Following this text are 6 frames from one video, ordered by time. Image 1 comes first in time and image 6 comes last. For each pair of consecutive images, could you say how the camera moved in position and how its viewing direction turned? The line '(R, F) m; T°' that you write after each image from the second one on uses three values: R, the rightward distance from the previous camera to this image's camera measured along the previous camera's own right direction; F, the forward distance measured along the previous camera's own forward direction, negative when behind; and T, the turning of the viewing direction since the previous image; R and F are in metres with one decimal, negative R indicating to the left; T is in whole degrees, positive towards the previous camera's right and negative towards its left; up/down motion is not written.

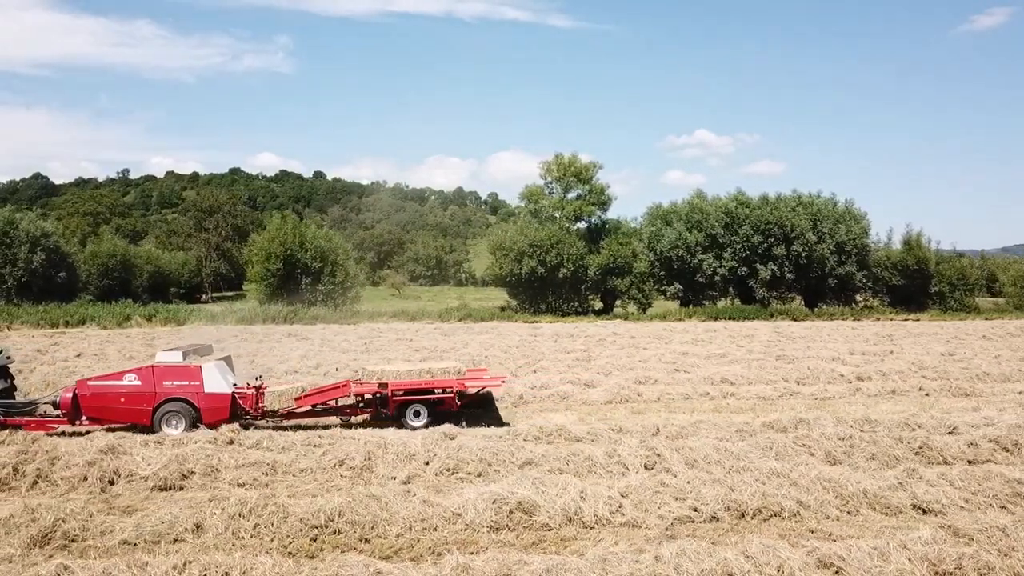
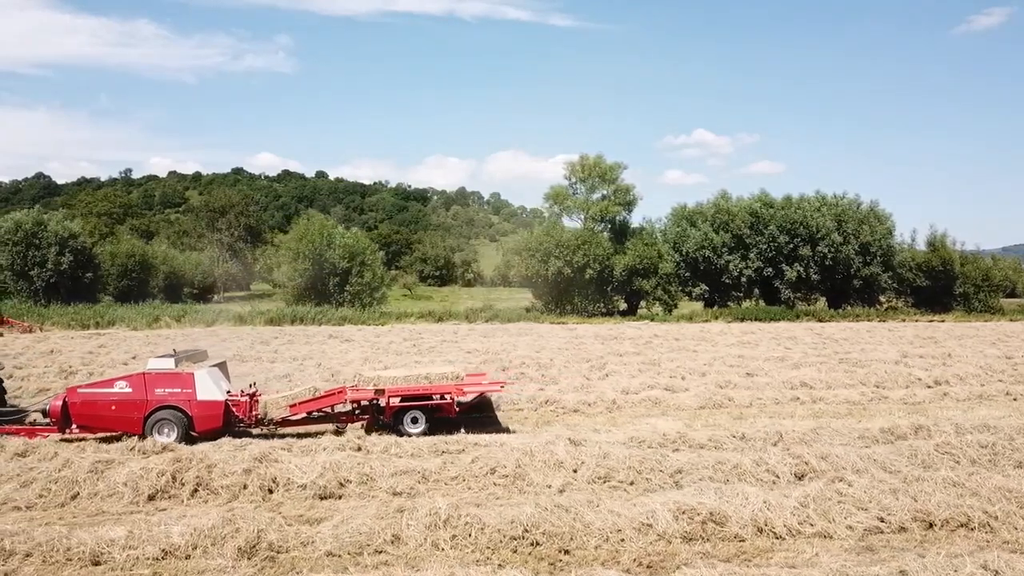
(-1.8, 0.0) m; 0°
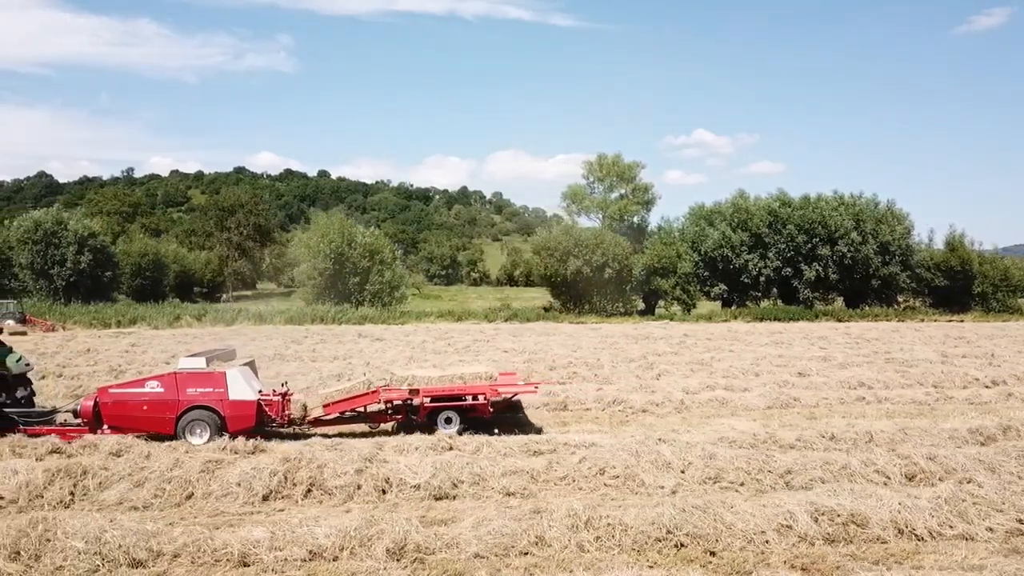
(-1.3, +0.1) m; 0°
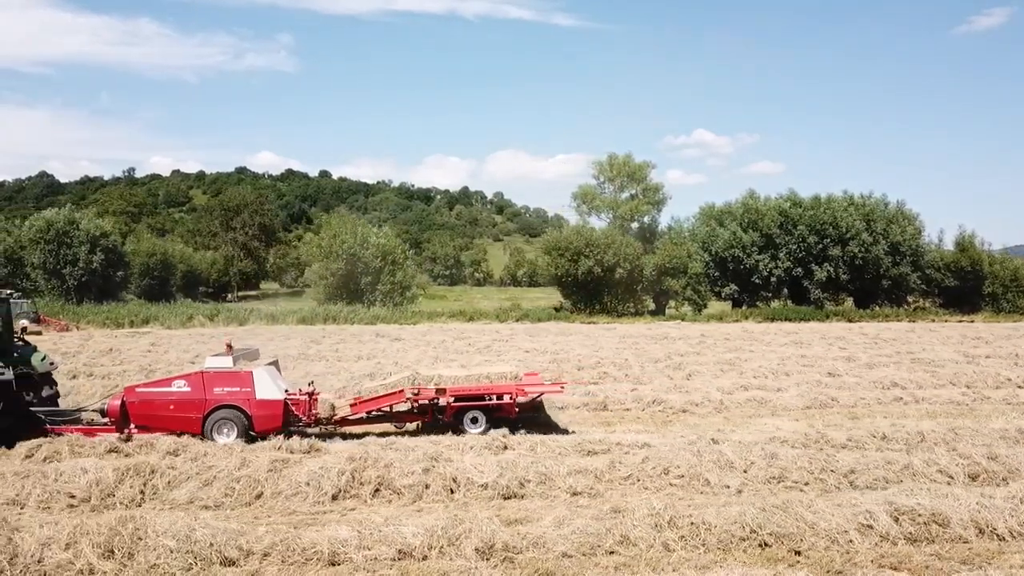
(-0.8, 0.0) m; 0°
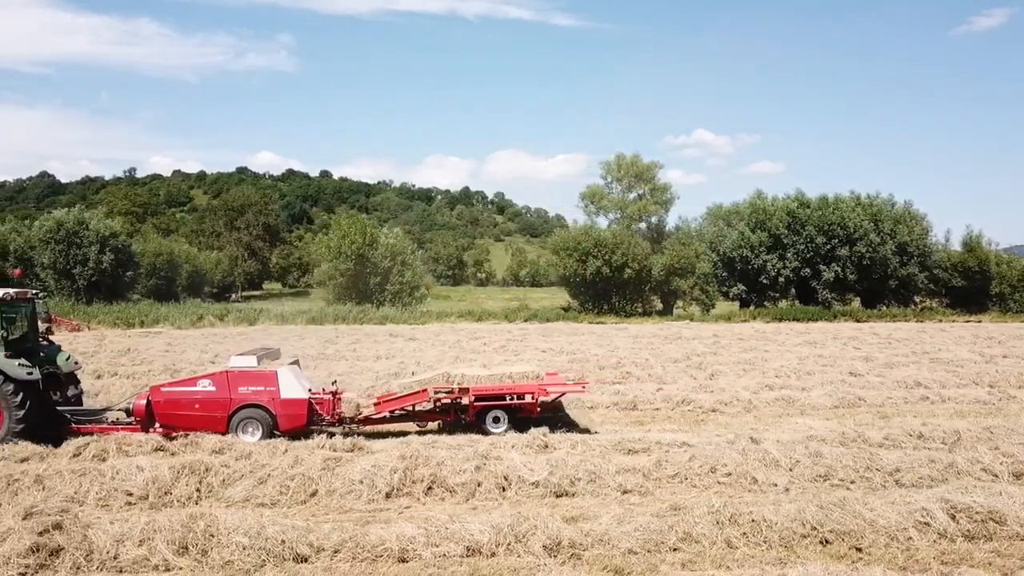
(-0.6, -0.1) m; 0°
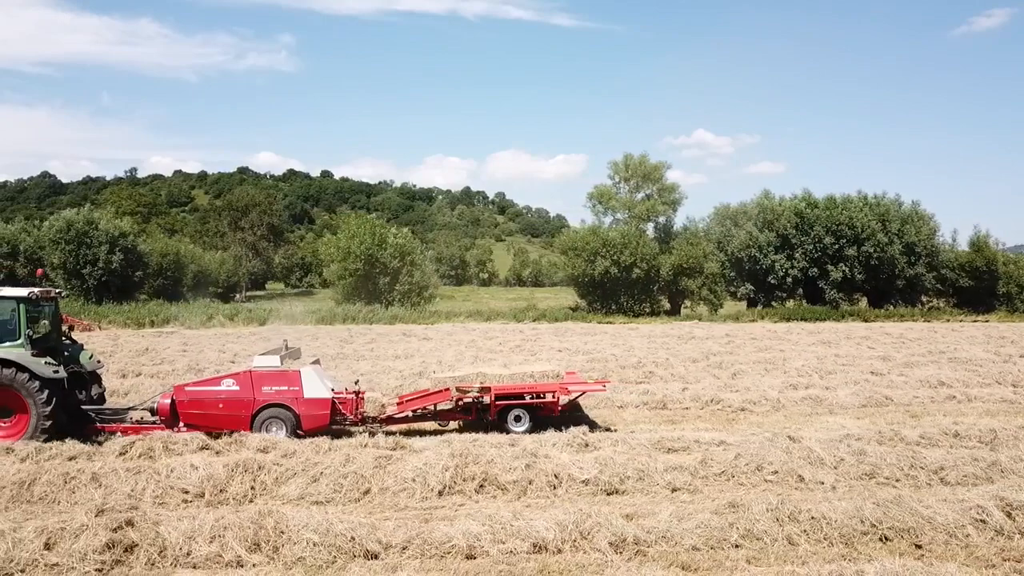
(-0.6, -0.1) m; 0°
